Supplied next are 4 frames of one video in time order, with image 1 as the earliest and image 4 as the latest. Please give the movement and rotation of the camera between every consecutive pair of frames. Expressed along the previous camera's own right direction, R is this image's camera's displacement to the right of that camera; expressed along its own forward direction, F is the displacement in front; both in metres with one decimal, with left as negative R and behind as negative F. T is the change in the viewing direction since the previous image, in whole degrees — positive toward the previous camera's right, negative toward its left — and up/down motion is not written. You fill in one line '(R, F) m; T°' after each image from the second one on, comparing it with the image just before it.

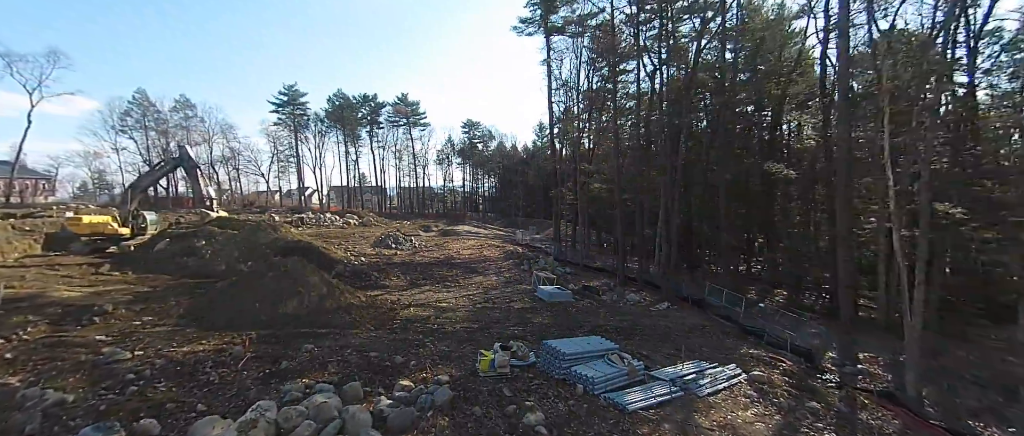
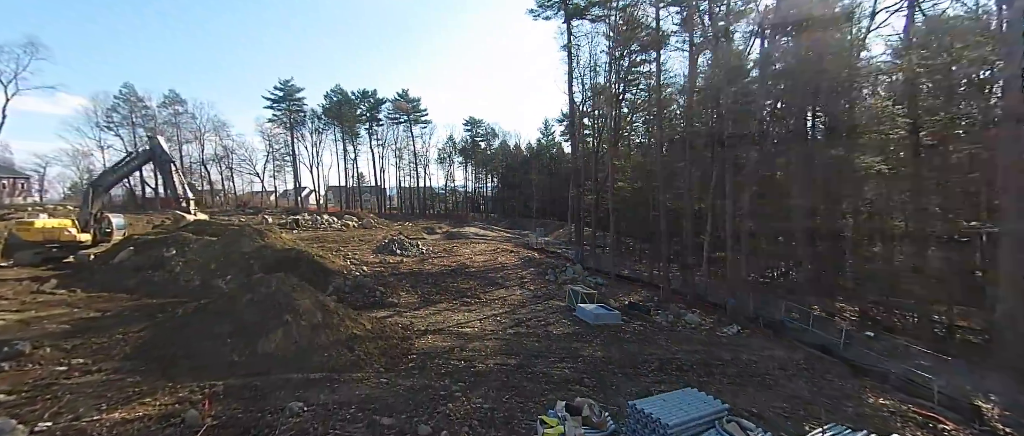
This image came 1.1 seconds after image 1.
(-0.8, +1.8) m; 0°
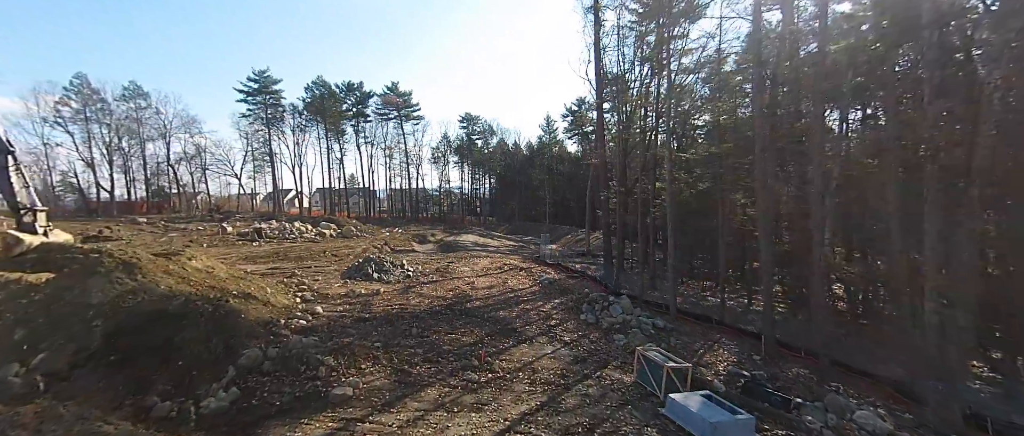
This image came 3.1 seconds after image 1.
(-0.6, +3.9) m; +1°
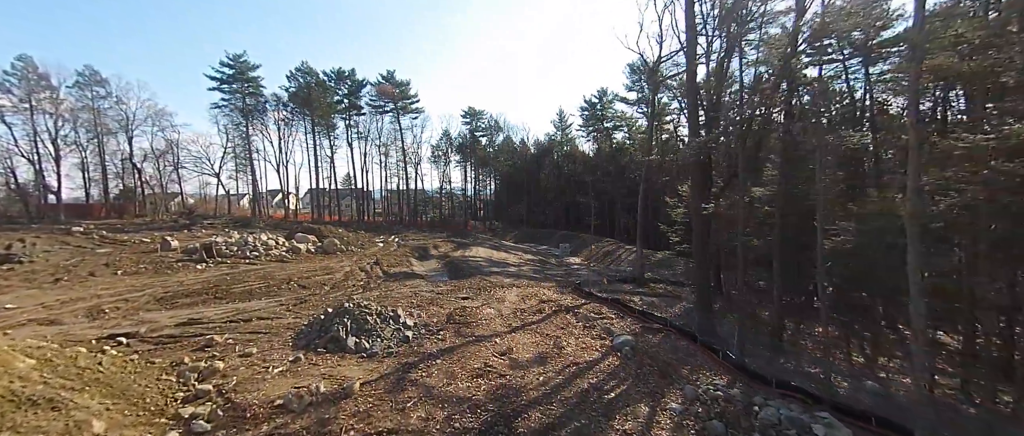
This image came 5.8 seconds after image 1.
(-1.3, +4.7) m; 0°
